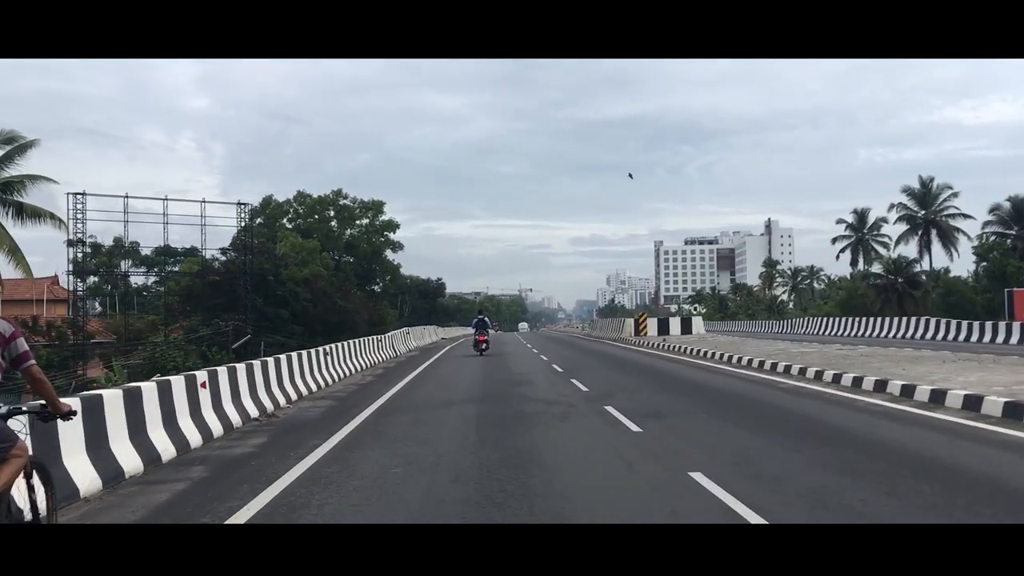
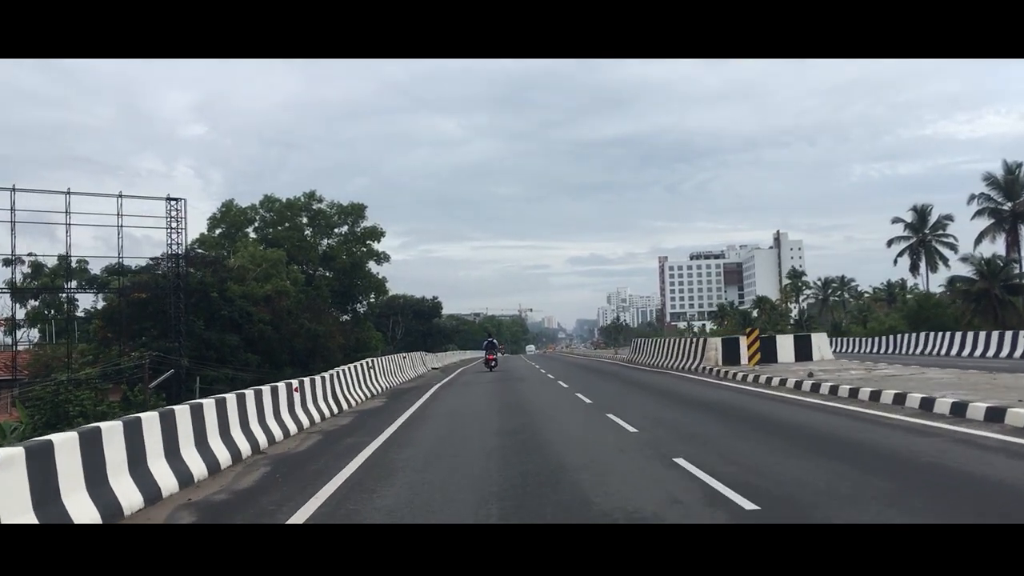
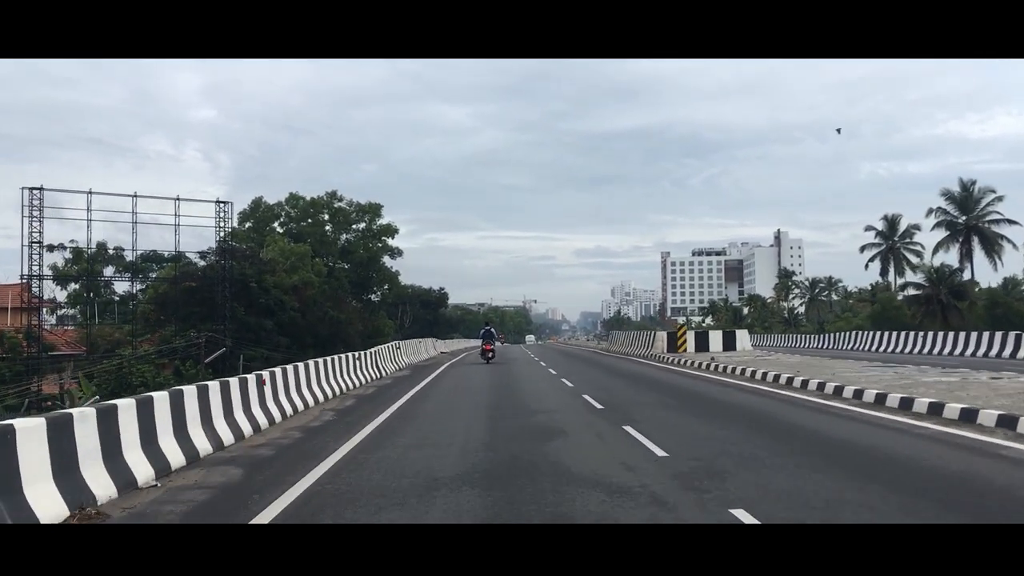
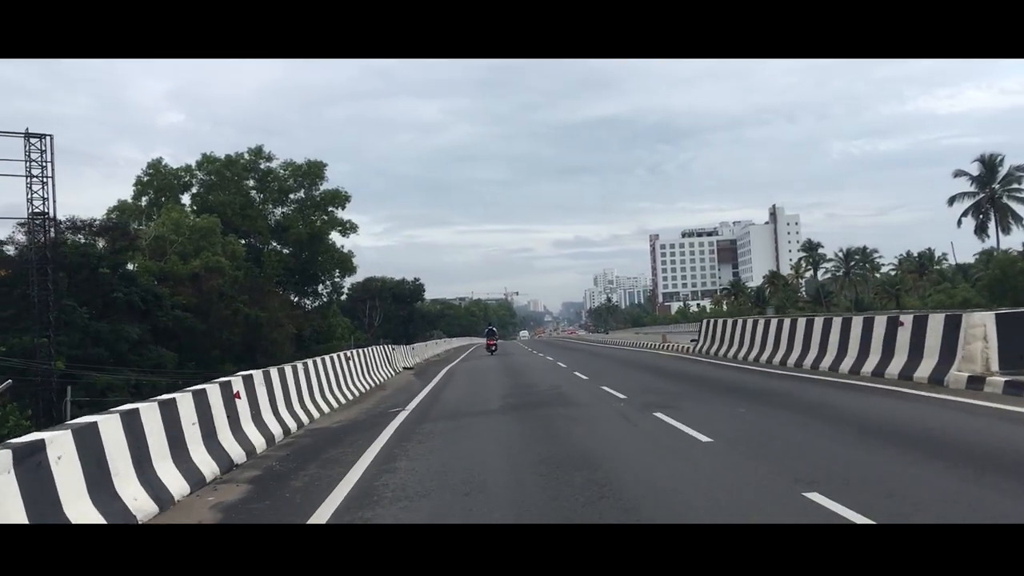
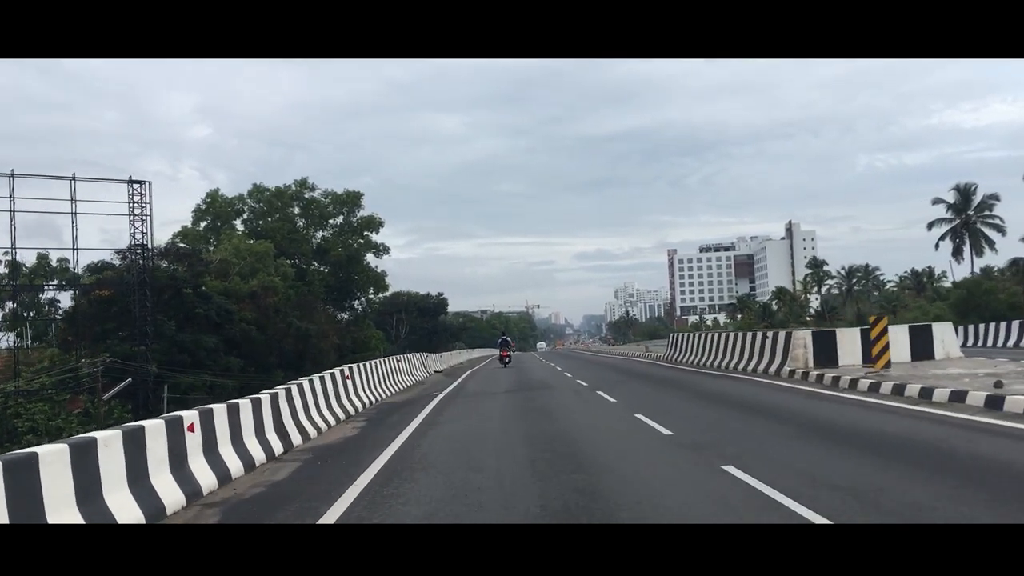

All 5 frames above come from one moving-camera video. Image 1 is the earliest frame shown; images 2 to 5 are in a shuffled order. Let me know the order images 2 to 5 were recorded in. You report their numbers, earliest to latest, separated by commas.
3, 2, 5, 4
